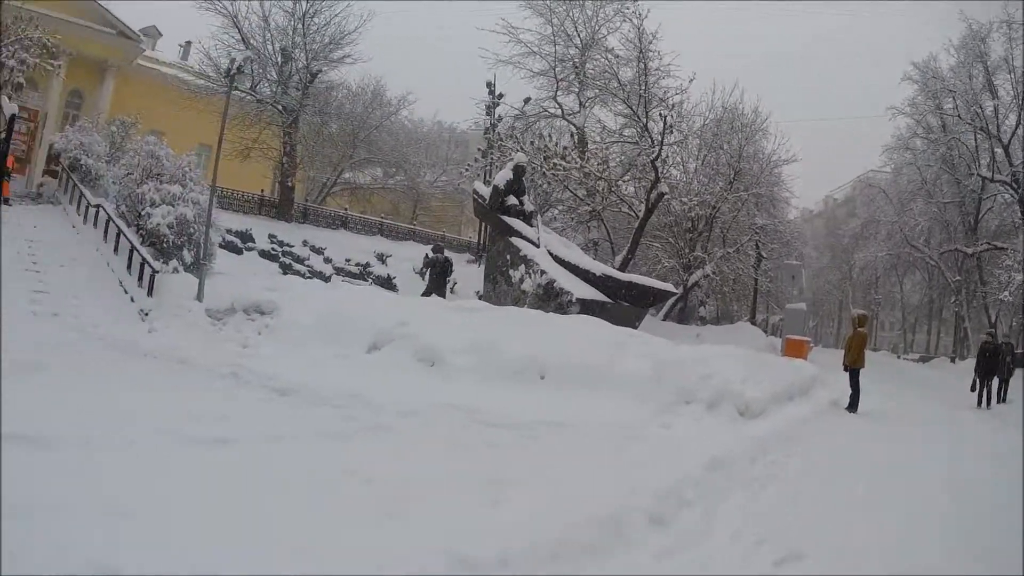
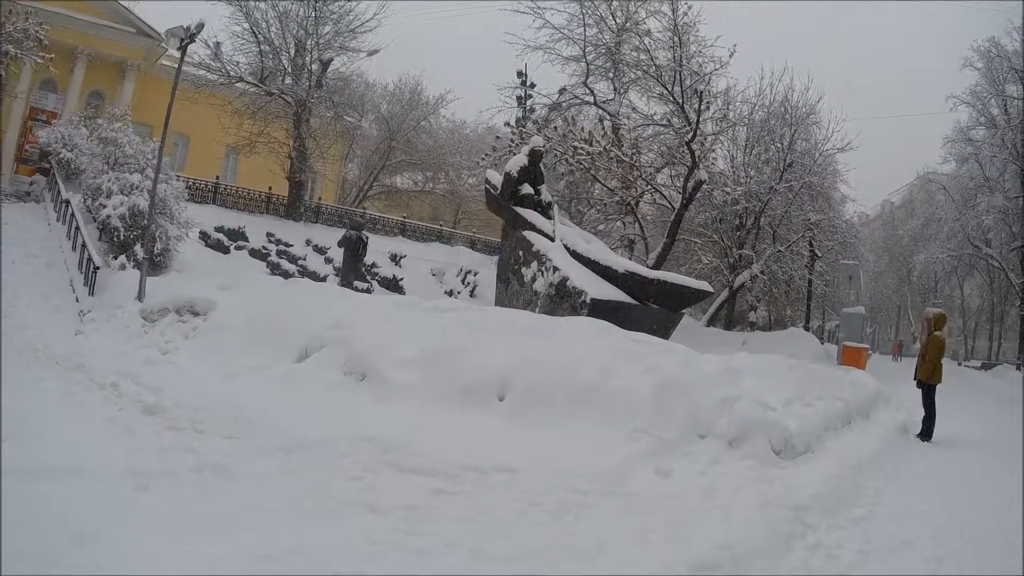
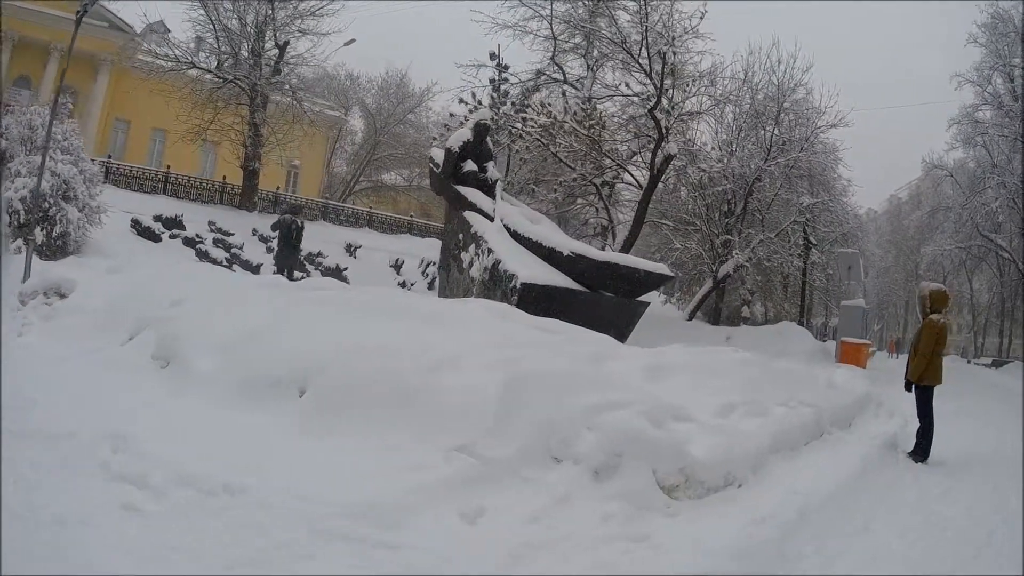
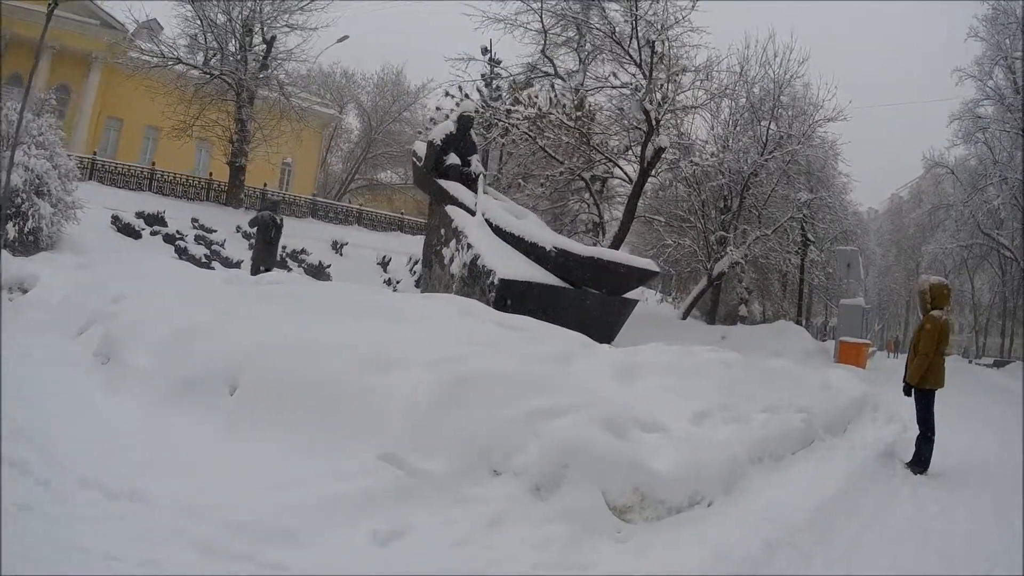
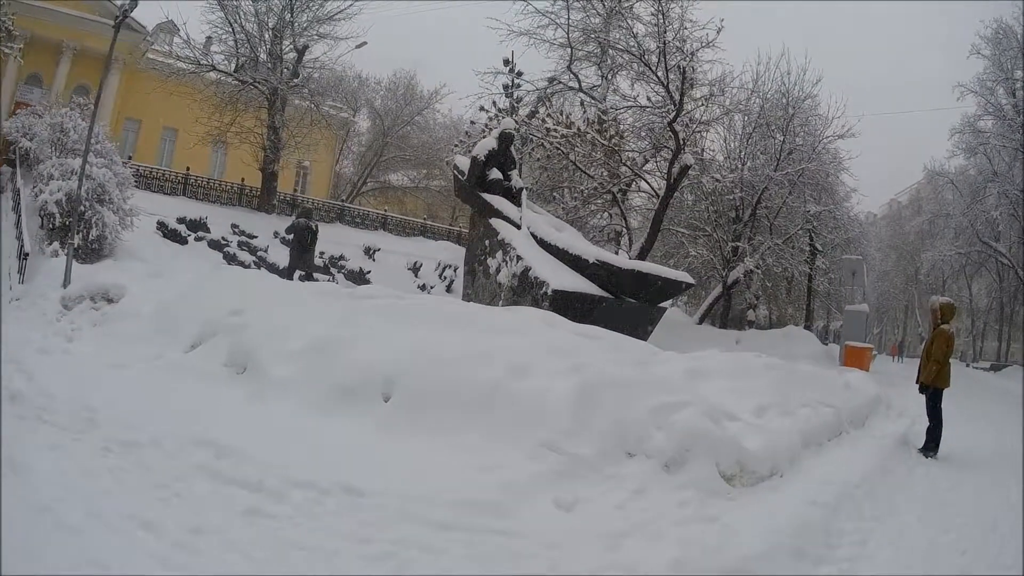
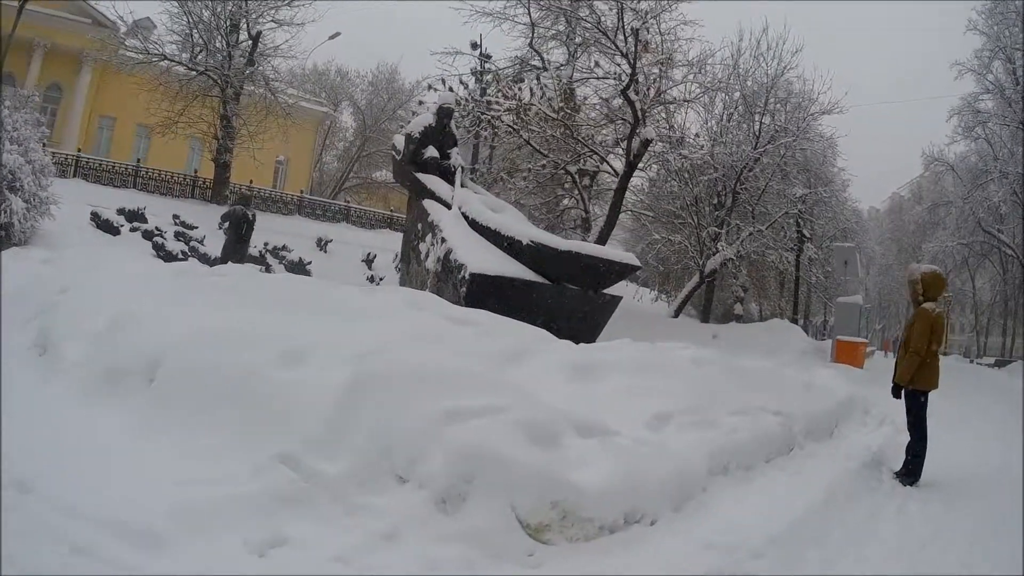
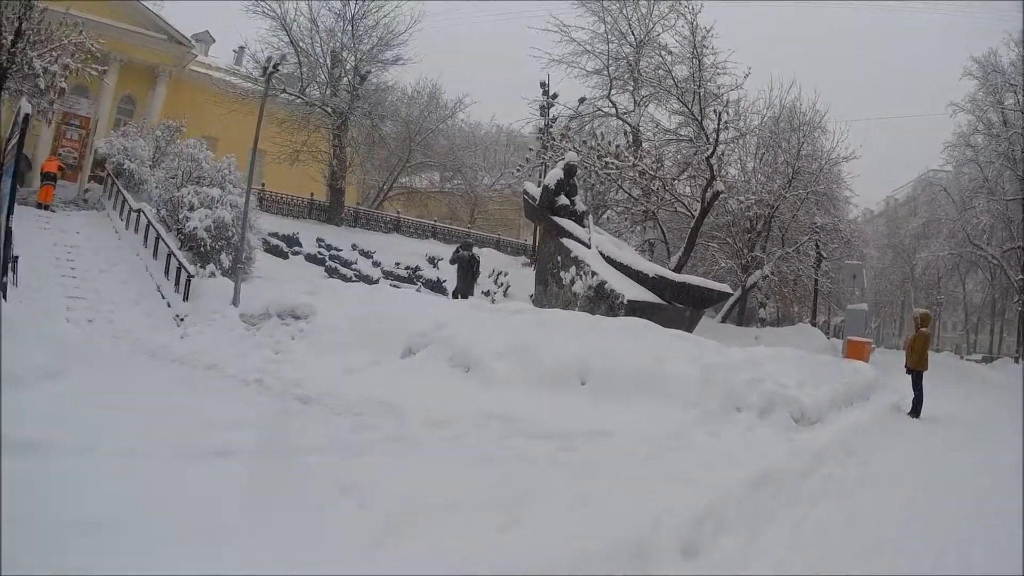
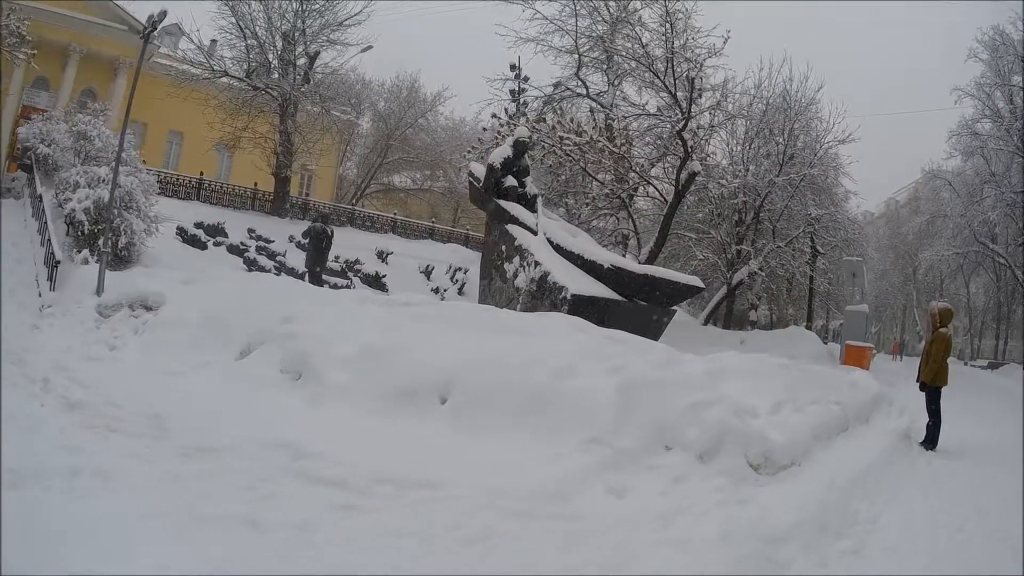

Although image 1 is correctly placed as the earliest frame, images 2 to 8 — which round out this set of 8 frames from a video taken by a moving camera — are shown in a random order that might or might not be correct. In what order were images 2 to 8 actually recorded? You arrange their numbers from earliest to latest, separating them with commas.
7, 2, 8, 5, 3, 4, 6
